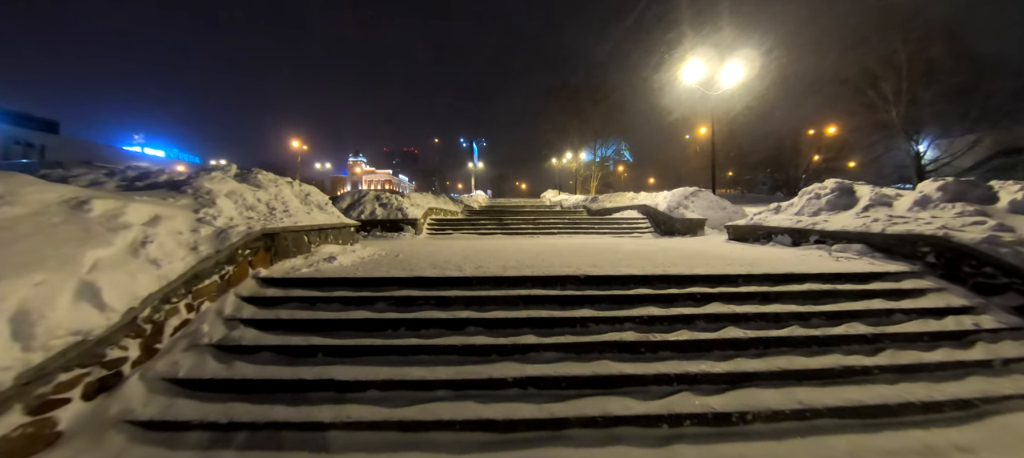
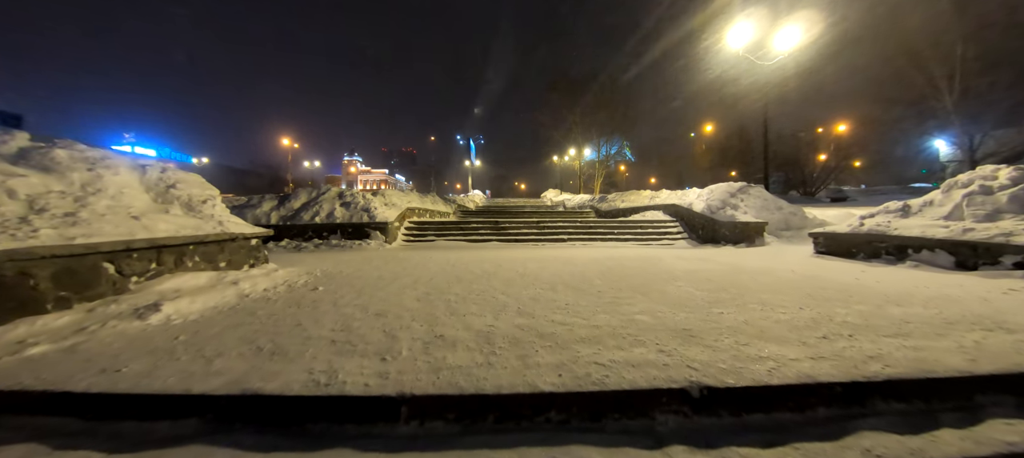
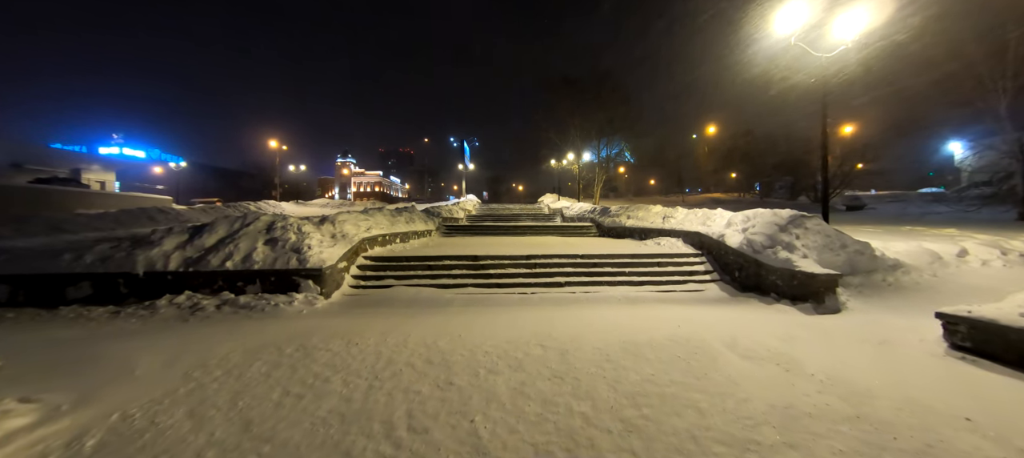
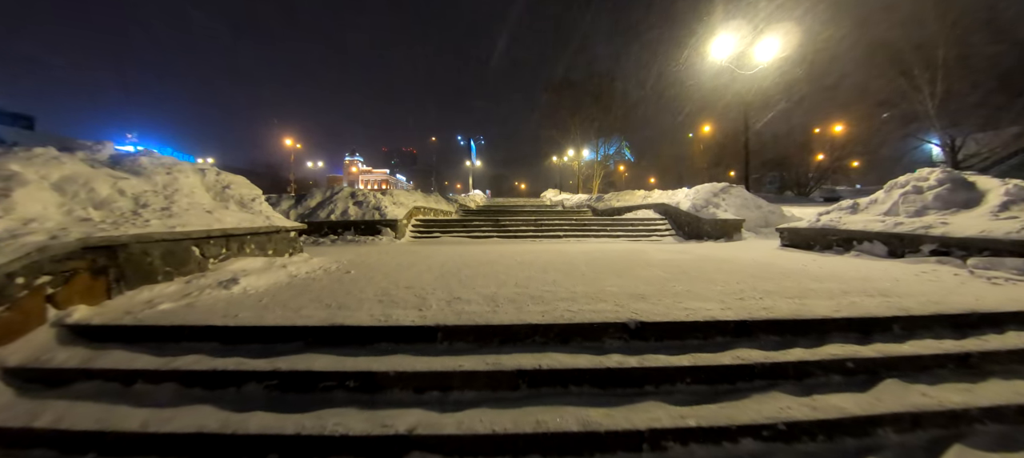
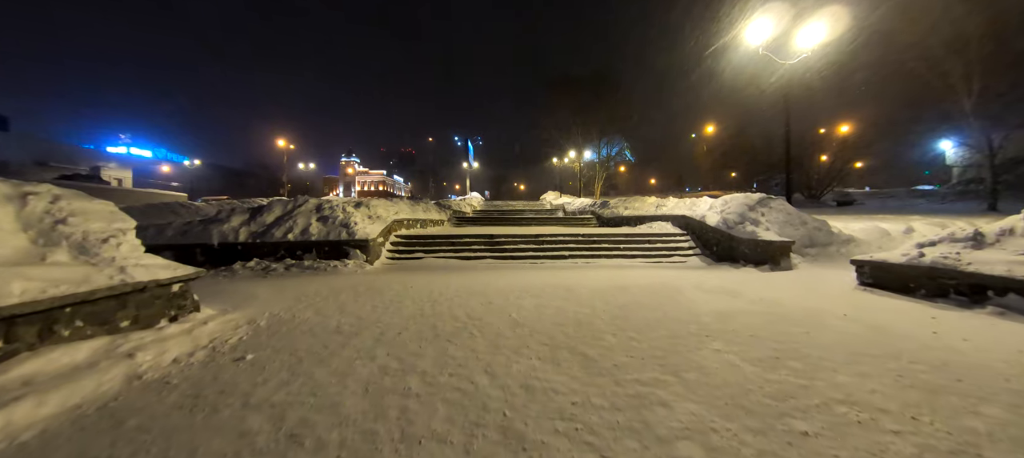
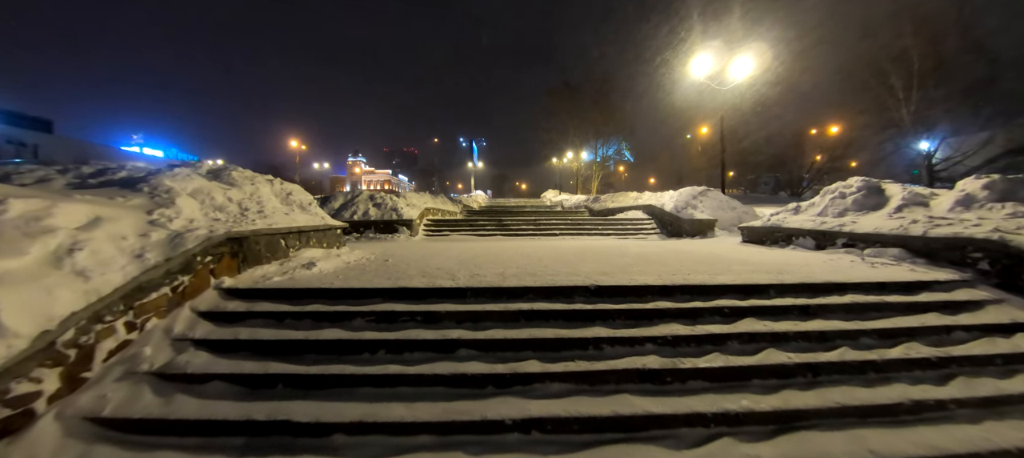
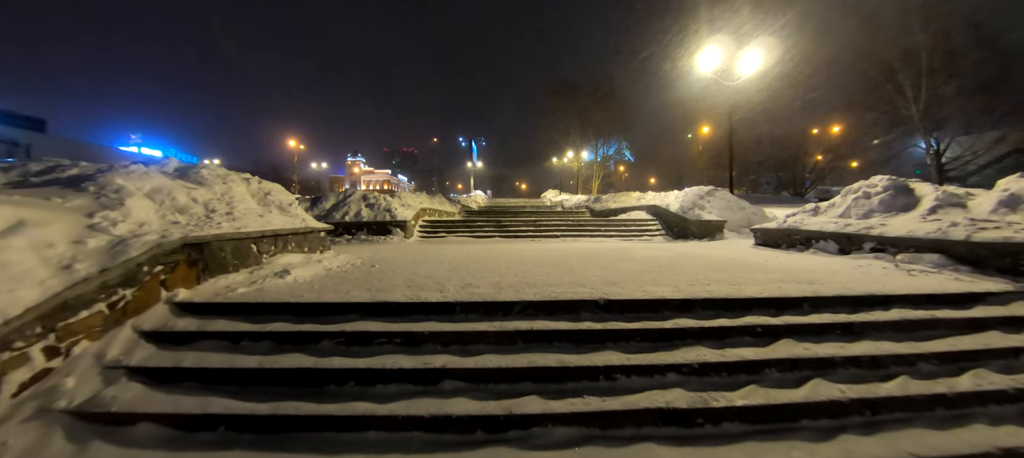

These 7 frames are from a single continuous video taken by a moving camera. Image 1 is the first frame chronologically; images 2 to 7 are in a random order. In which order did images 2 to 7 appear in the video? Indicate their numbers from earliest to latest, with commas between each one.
6, 7, 4, 2, 5, 3
